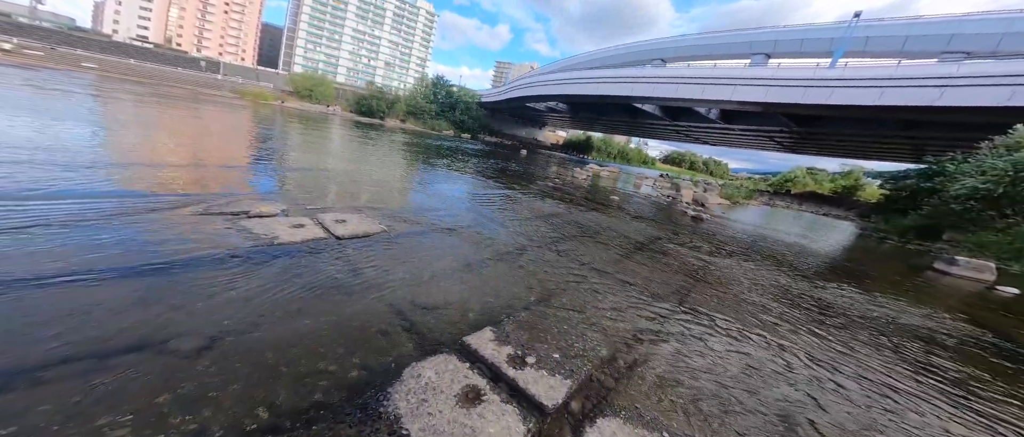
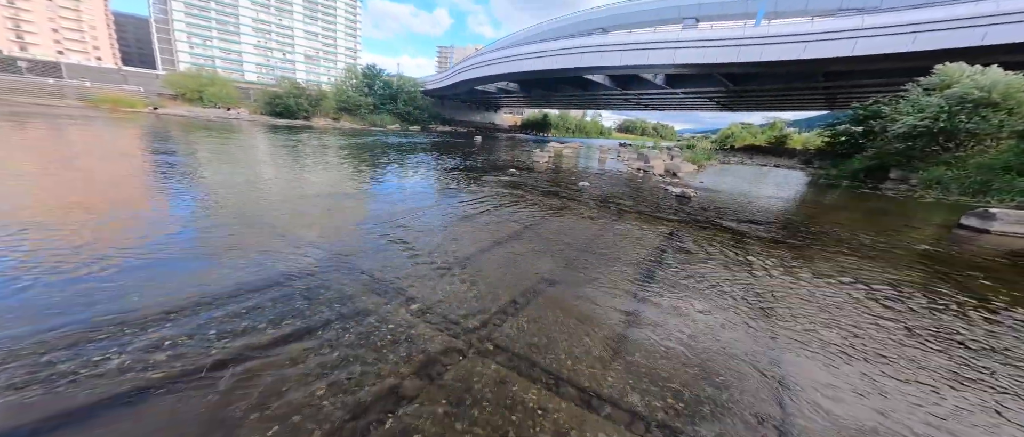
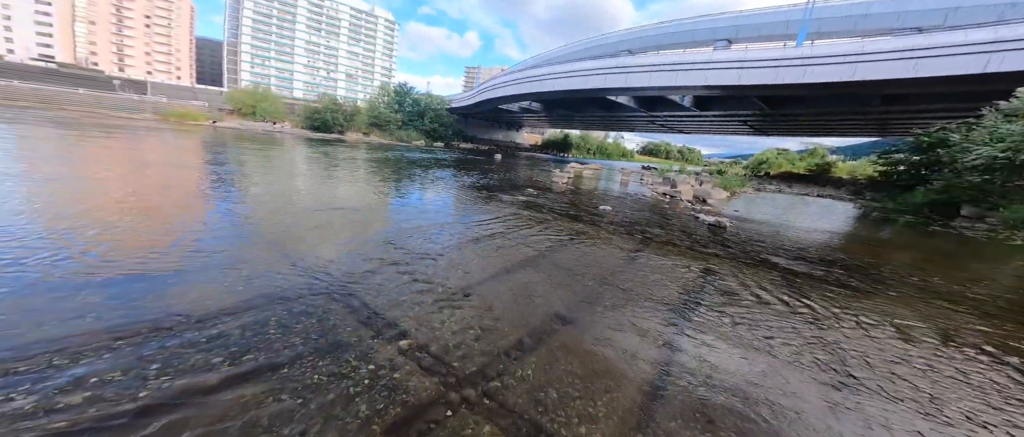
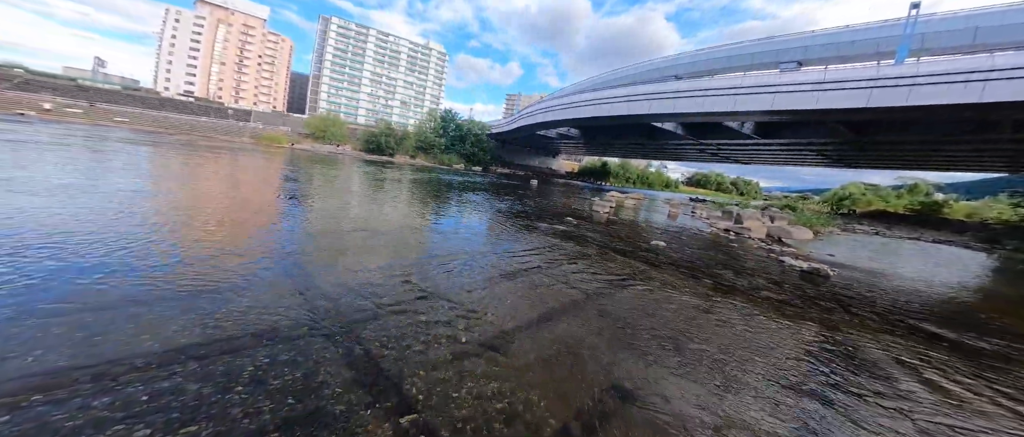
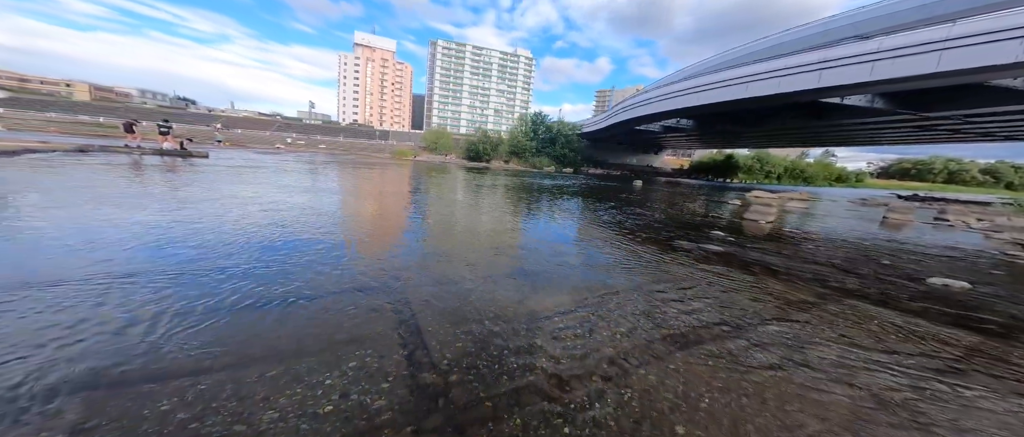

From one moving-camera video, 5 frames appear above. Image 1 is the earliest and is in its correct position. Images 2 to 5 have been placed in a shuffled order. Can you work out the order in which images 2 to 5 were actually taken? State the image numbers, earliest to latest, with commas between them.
2, 3, 4, 5
